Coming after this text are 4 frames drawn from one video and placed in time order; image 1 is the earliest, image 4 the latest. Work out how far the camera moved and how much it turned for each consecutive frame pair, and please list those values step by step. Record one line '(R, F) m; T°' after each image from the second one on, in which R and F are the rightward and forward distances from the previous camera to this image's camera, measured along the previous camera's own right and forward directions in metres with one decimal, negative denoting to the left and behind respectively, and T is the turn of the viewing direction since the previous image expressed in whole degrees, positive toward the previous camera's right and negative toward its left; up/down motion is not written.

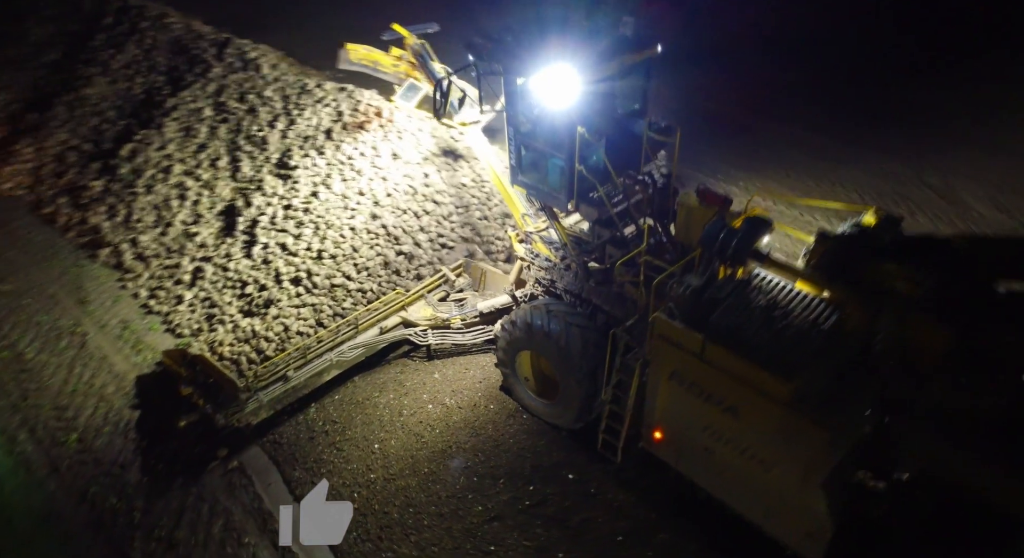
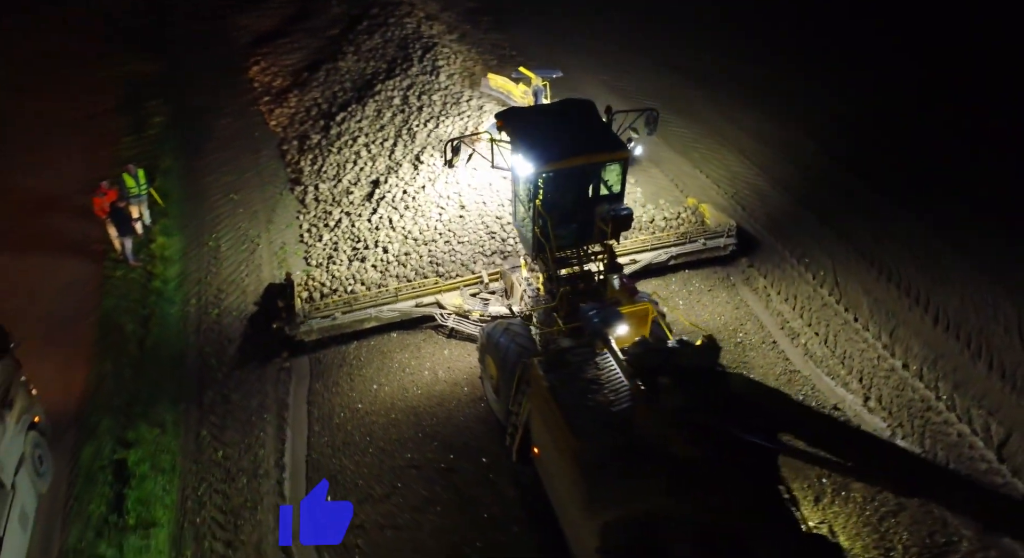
(+2.5, -0.8) m; -20°
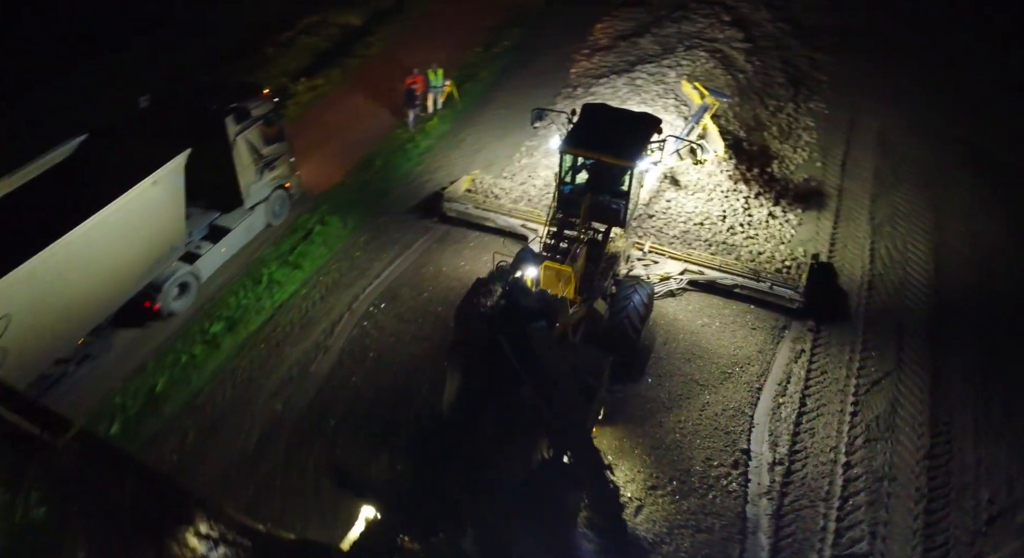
(+3.7, -1.1) m; -27°
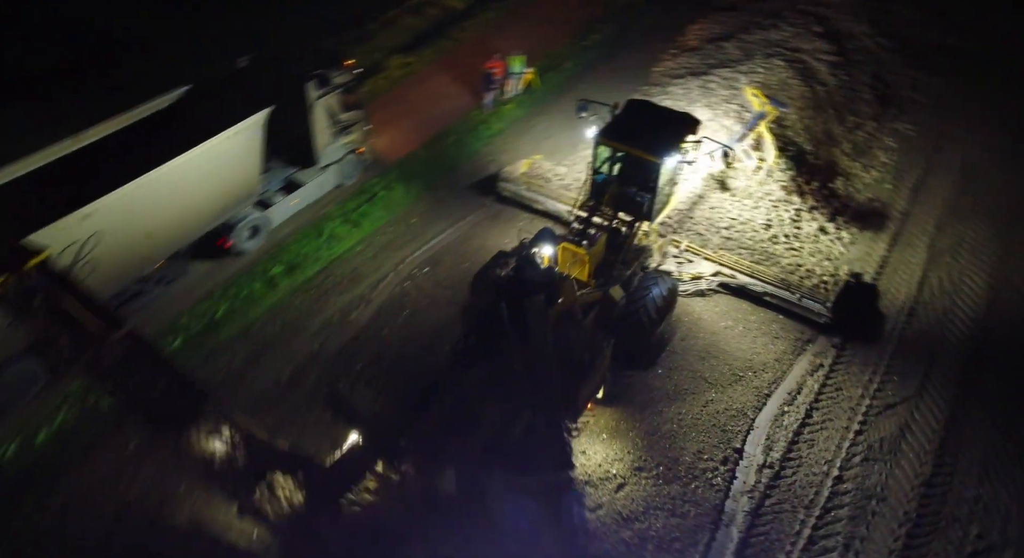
(+0.7, -0.5) m; -7°
